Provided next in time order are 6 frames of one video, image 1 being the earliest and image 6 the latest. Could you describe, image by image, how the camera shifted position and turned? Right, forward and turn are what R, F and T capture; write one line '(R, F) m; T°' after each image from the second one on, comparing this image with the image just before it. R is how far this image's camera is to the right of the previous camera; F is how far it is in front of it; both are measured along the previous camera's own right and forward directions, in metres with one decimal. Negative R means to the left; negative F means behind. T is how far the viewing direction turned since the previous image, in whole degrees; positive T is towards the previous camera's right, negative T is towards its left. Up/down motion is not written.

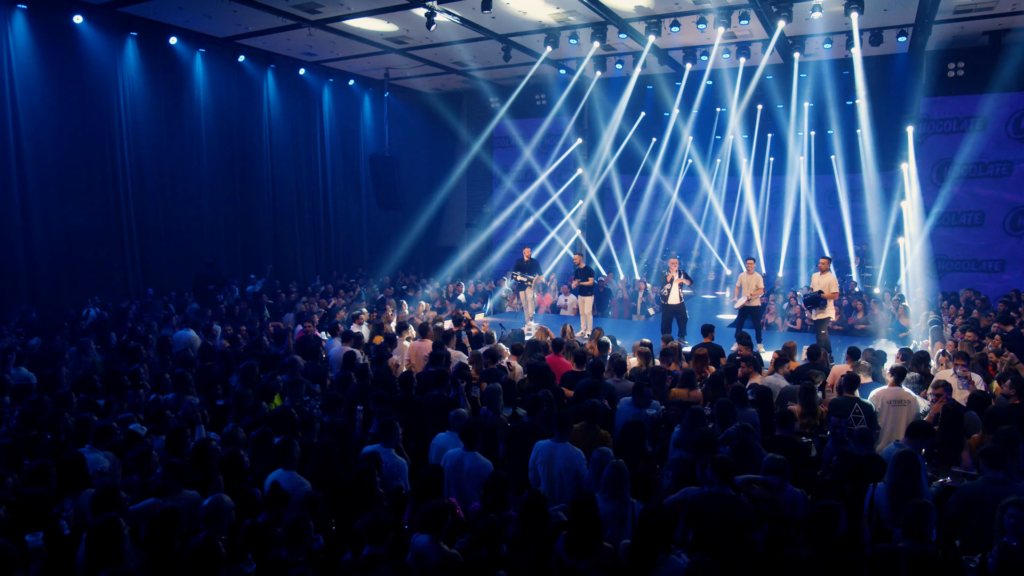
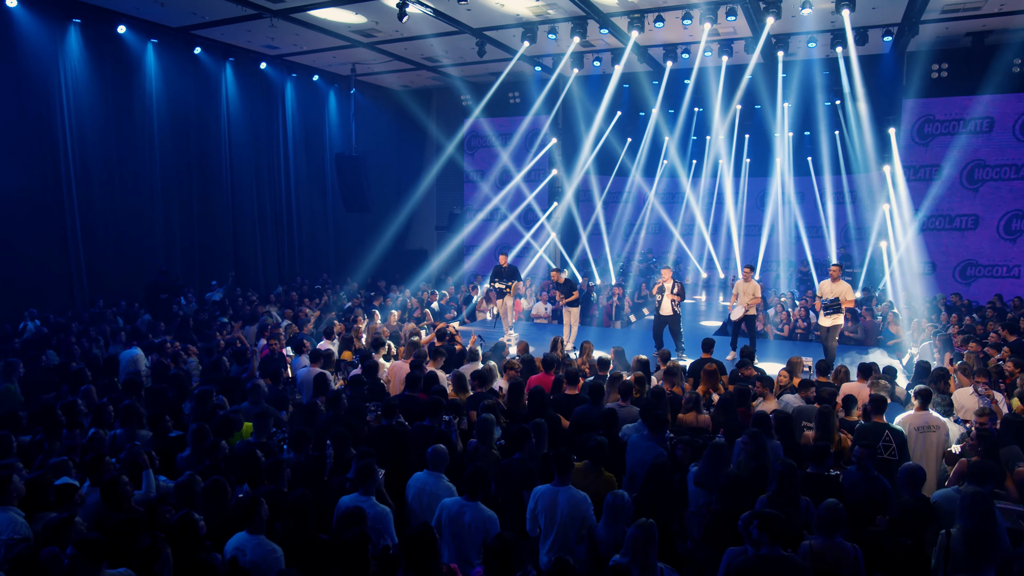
(-0.2, +0.7) m; +3°
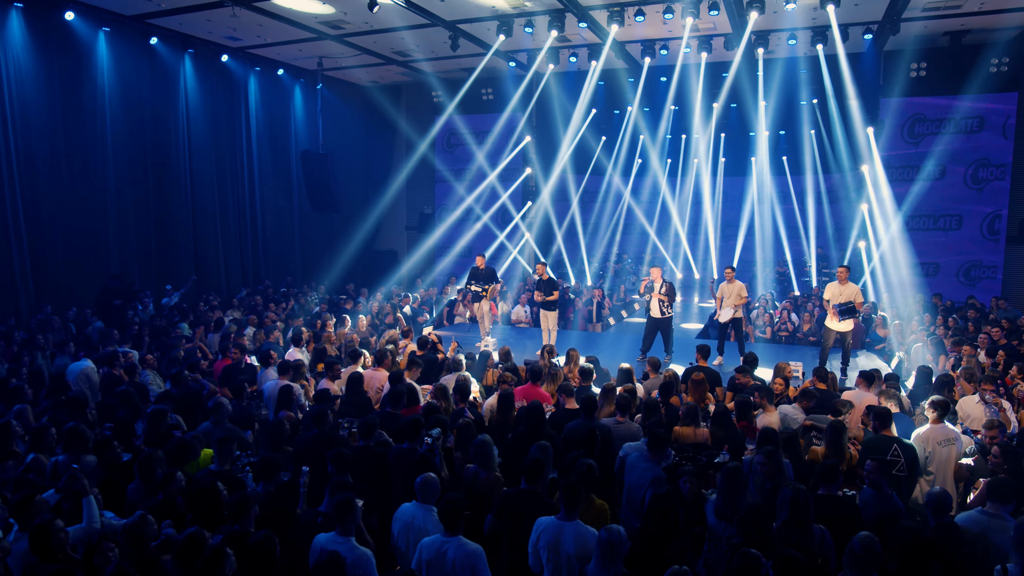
(-0.2, +0.5) m; +3°
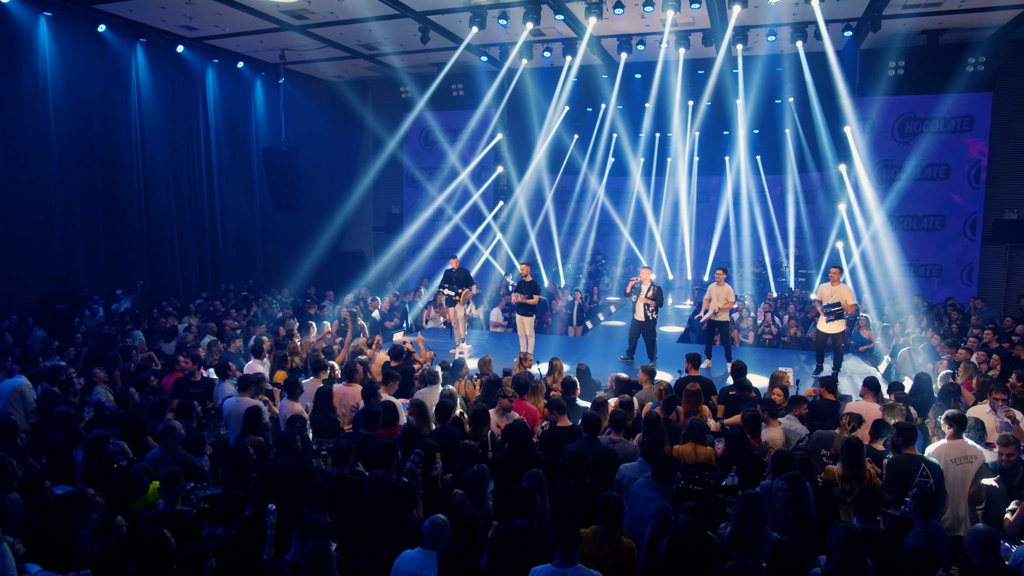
(-0.1, +0.5) m; +3°
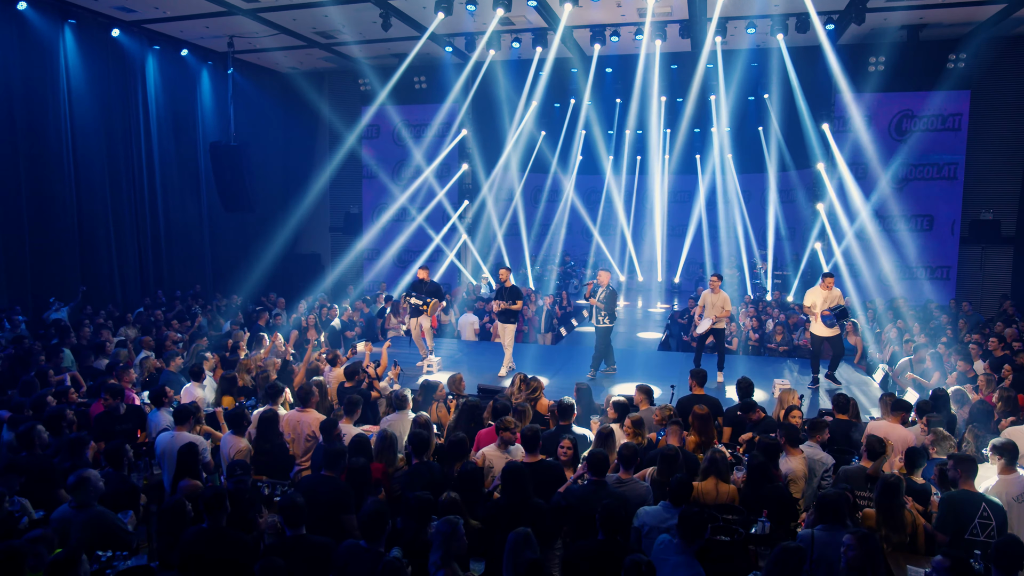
(-0.2, +0.8) m; +3°
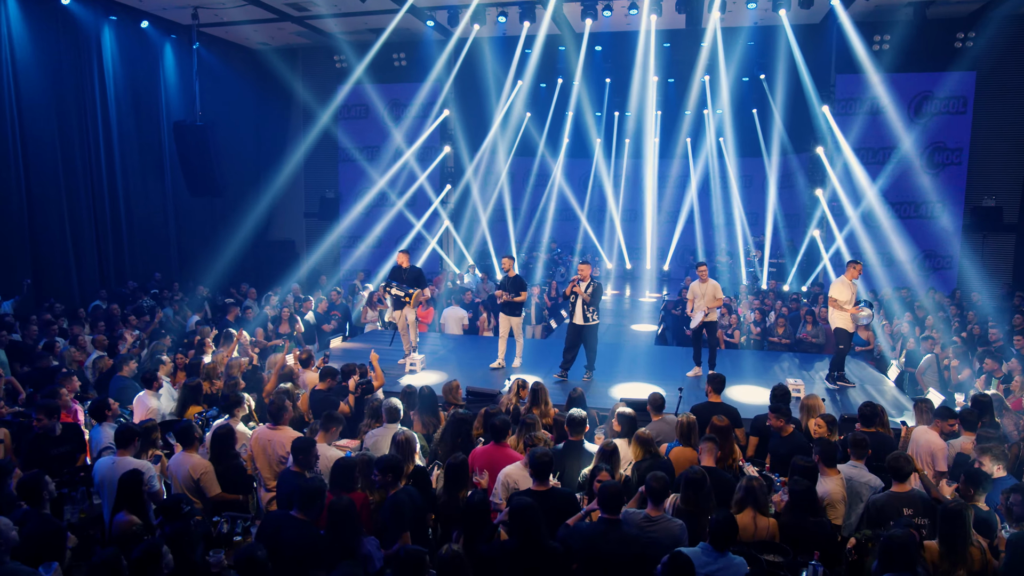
(-0.1, +0.7) m; +2°
